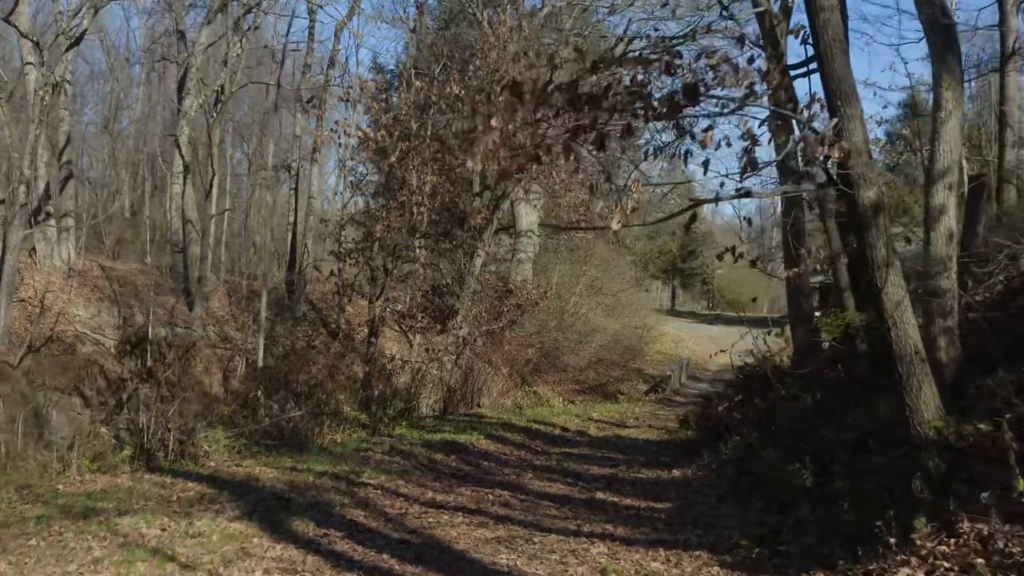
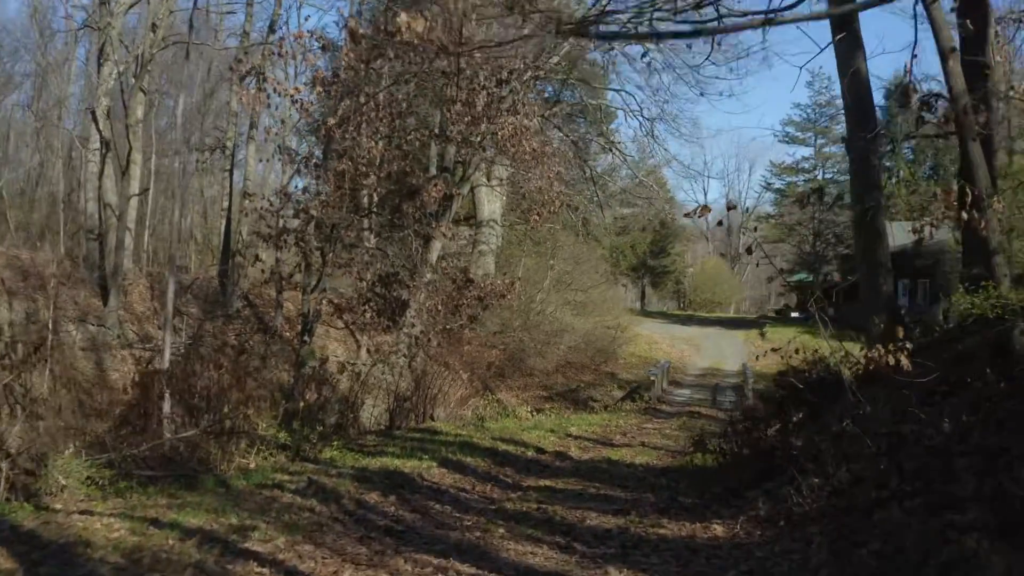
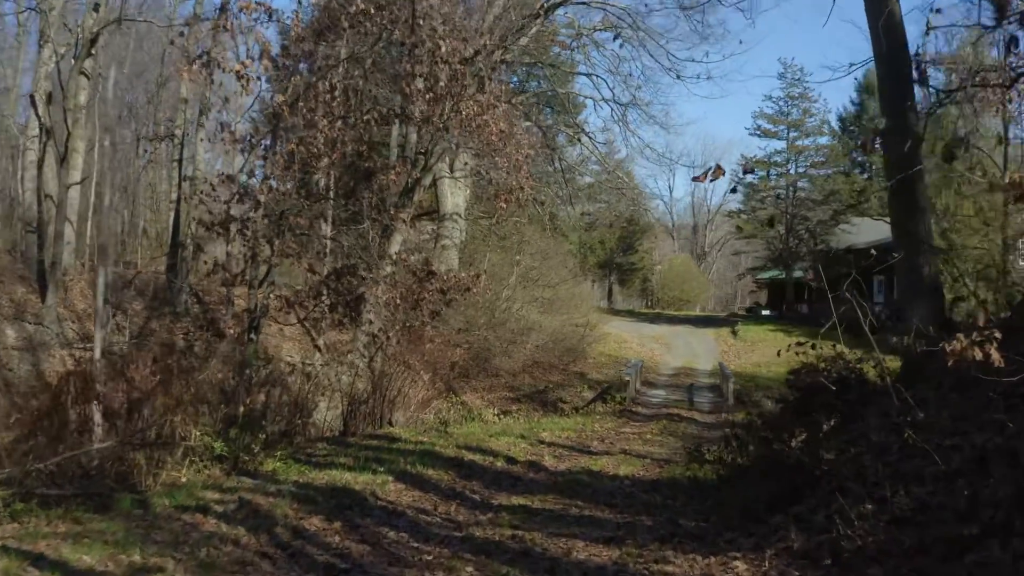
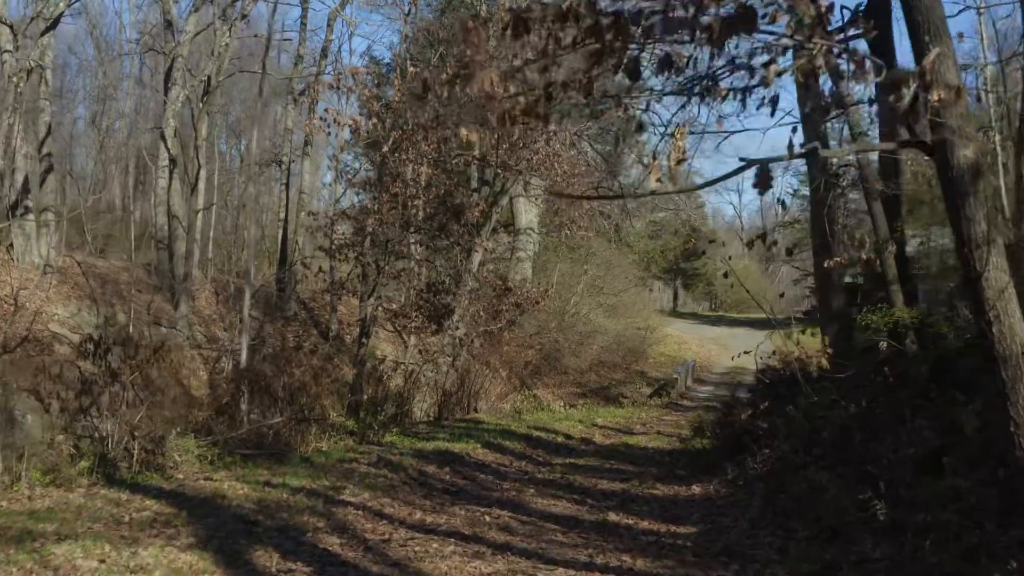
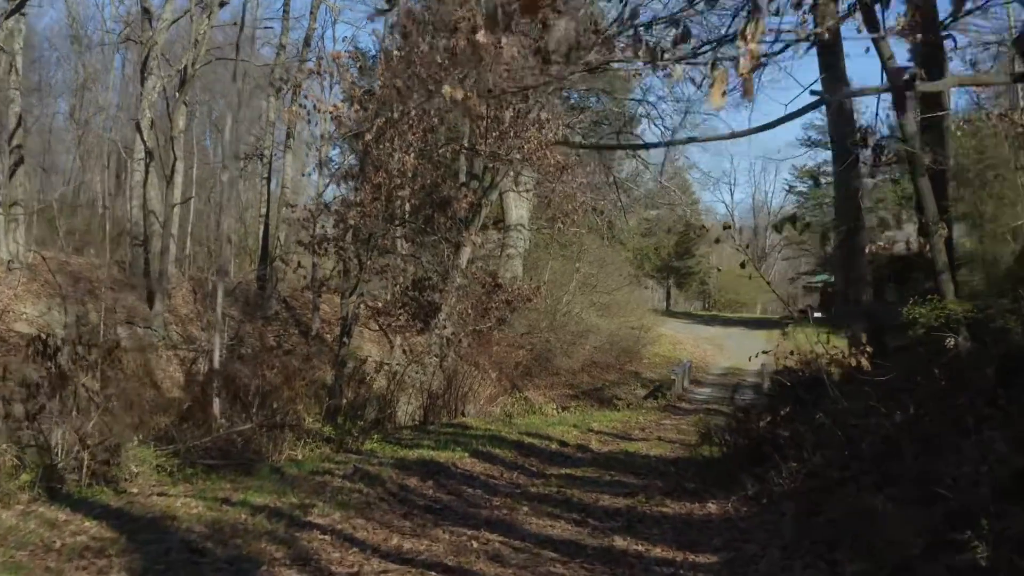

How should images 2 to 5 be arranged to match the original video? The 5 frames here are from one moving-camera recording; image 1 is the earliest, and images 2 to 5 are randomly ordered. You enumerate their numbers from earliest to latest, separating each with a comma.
4, 5, 2, 3
